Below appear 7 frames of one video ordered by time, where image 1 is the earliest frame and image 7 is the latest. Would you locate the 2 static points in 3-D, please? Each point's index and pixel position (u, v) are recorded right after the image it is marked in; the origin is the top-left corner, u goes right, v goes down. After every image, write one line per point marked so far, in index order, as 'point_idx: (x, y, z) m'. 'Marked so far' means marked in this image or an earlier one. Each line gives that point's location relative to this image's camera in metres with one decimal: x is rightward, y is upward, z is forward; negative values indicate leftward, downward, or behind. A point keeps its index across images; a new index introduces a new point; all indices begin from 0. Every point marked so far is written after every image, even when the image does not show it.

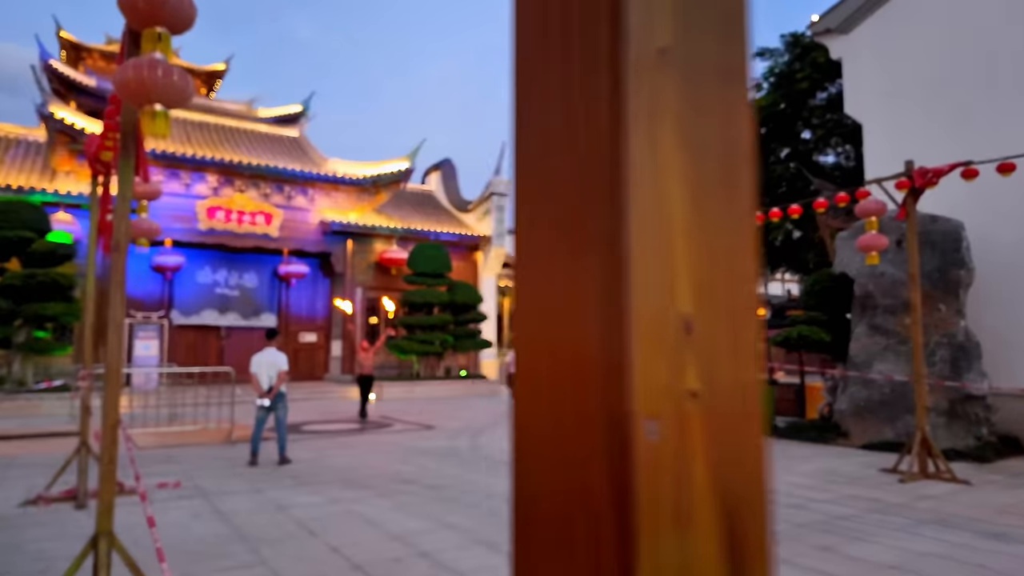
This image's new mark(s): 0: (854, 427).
0: (+4.4, -1.8, +8.7) m
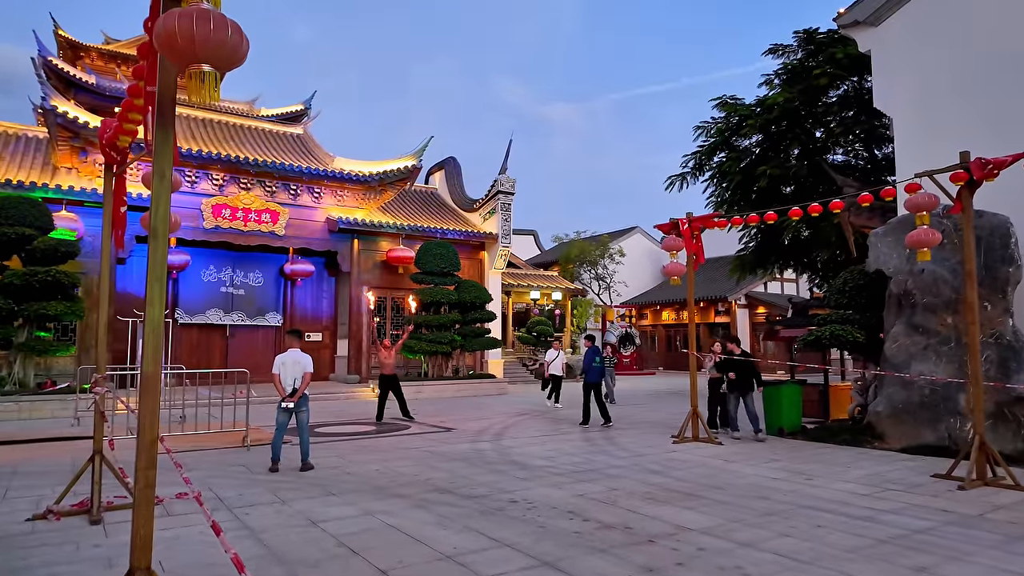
0: (+4.8, -1.8, +8.4) m
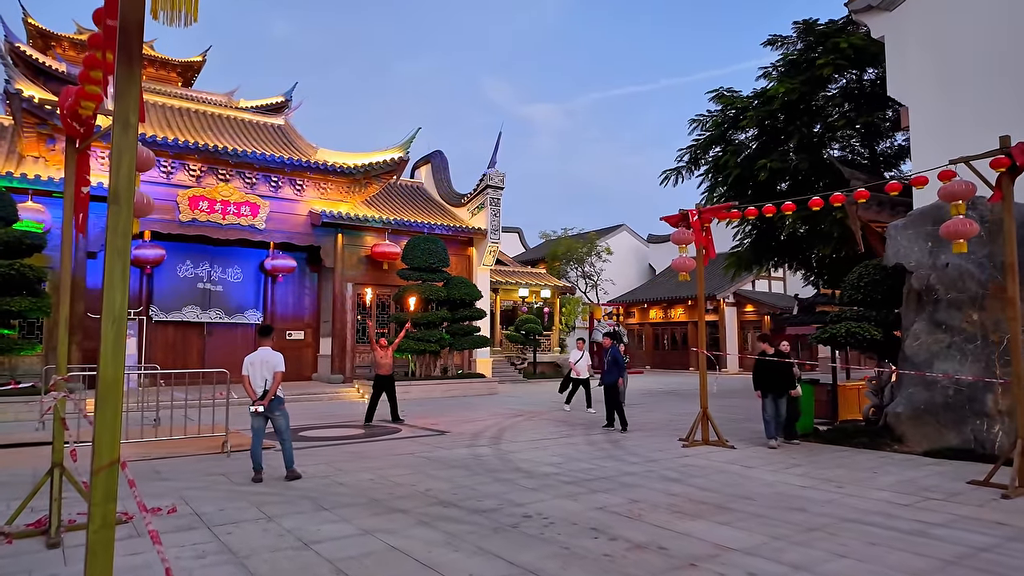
0: (+4.8, -1.7, +8.0) m
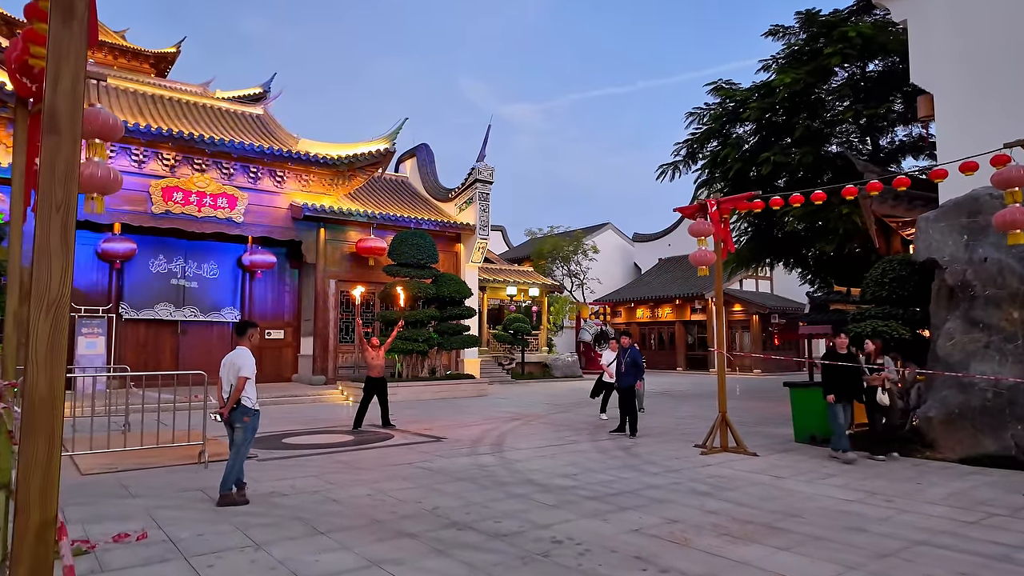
0: (+4.9, -1.7, +7.5) m
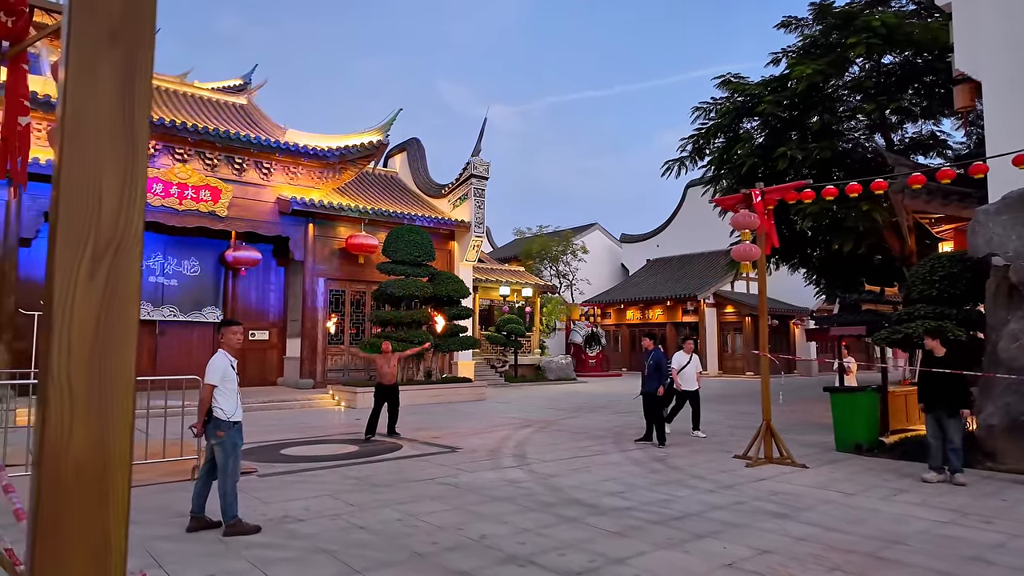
0: (+5.2, -1.7, +6.9) m
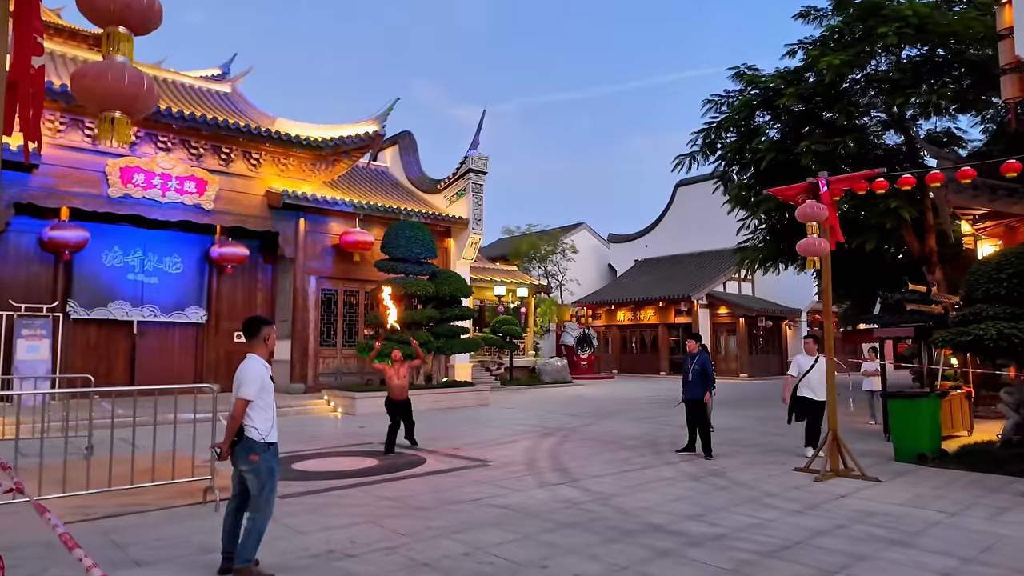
0: (+5.7, -1.7, +6.4) m
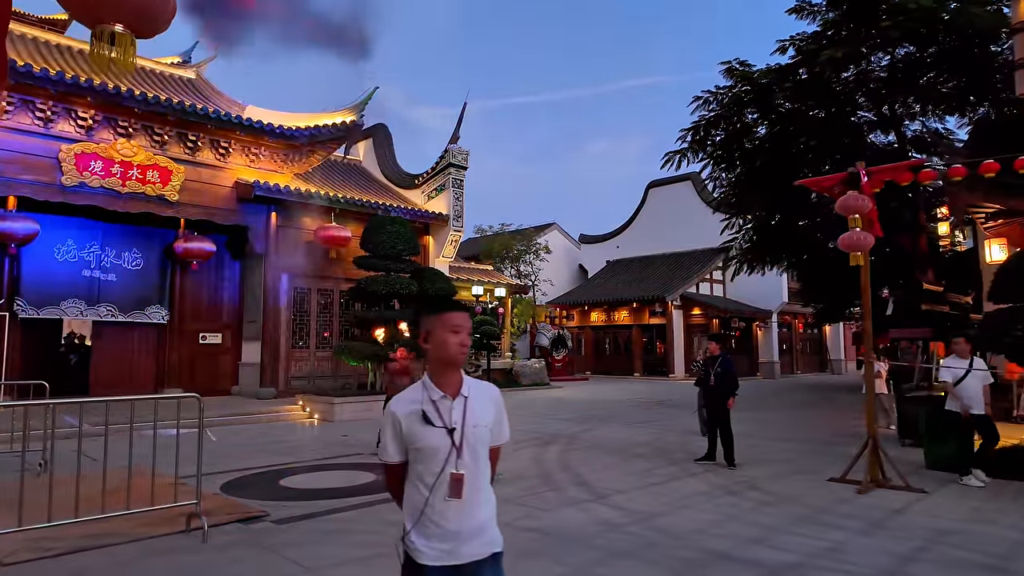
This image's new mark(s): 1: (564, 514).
0: (+5.9, -1.6, +6.1) m
1: (+0.4, -1.9, +5.5) m
